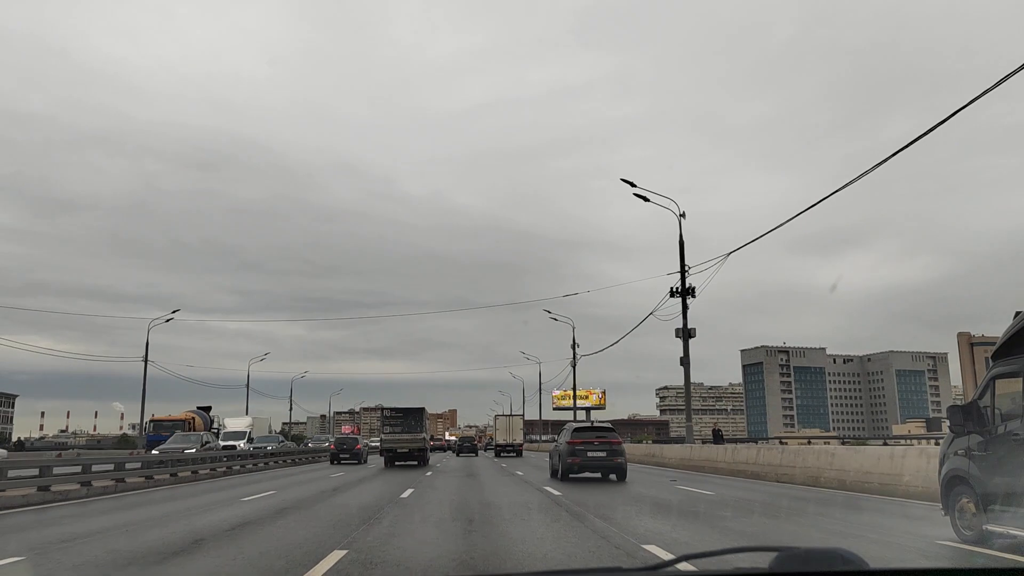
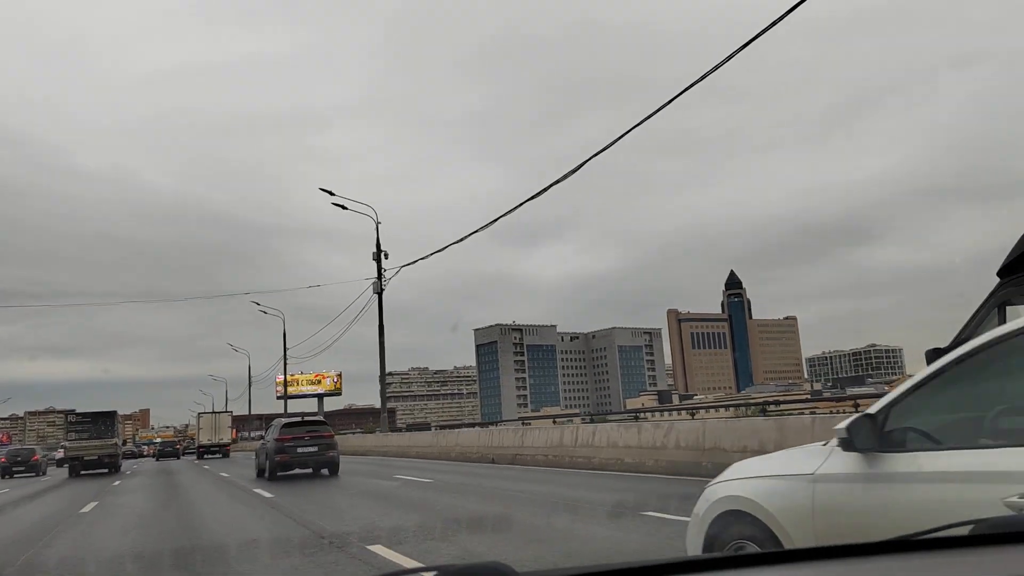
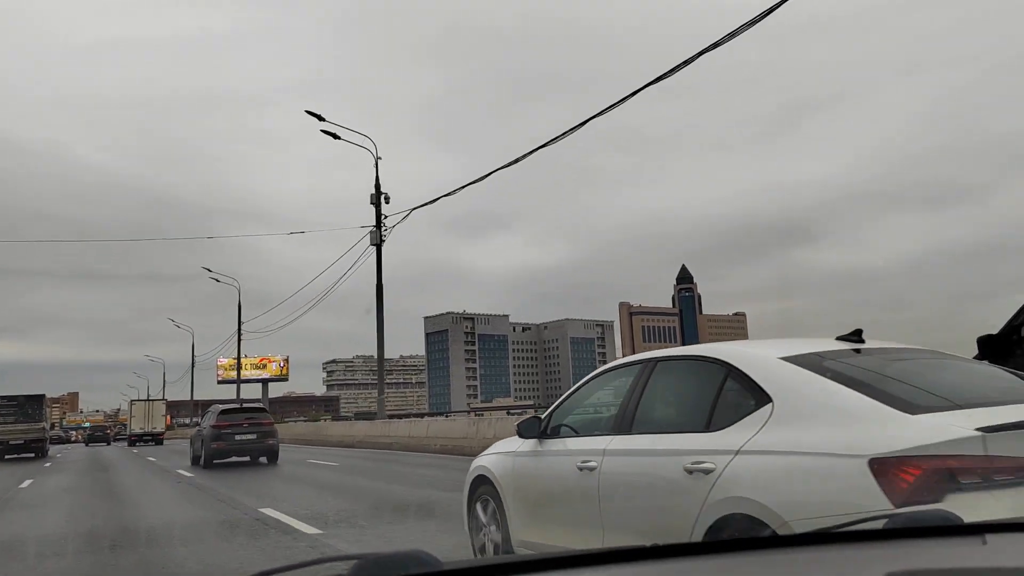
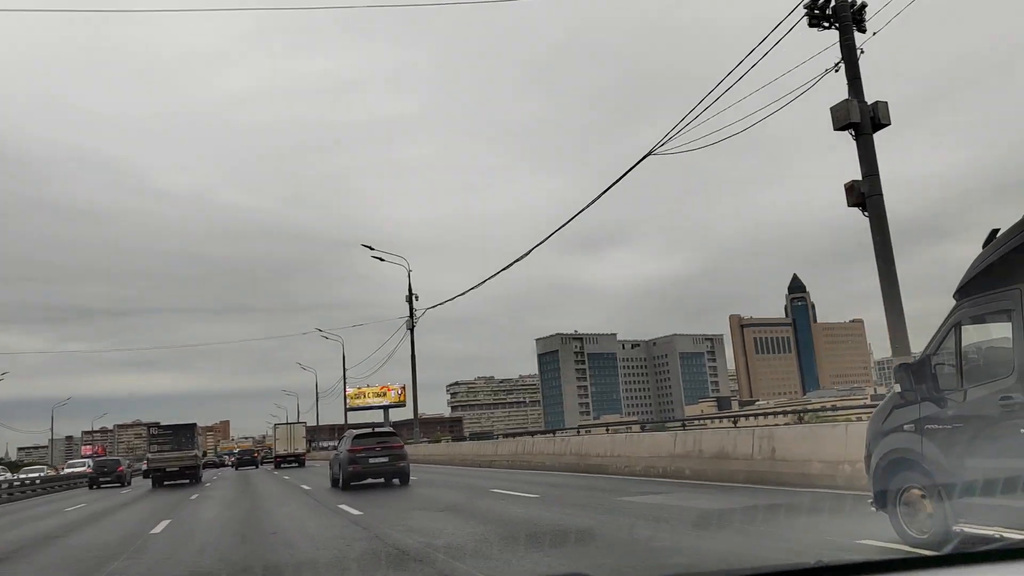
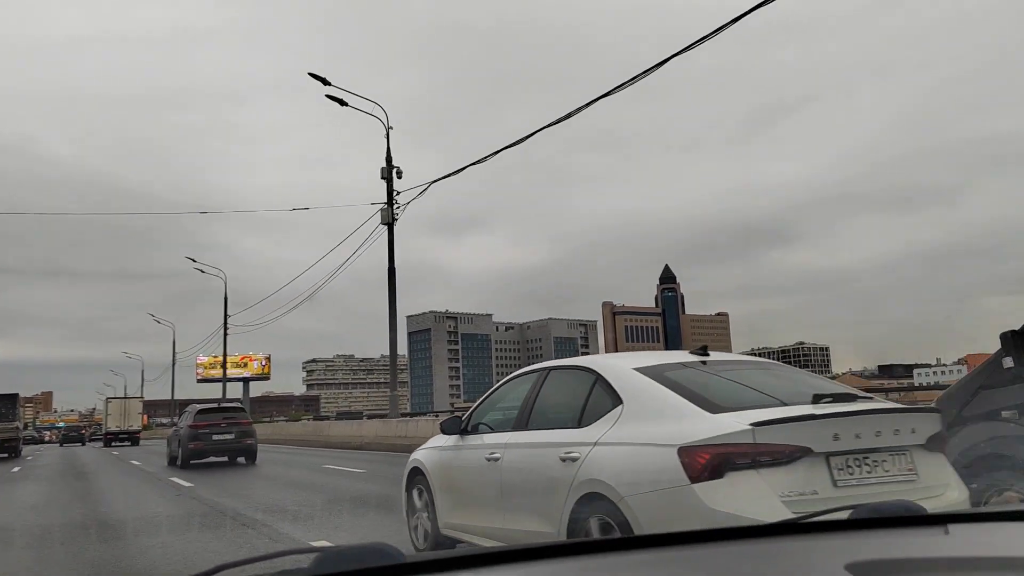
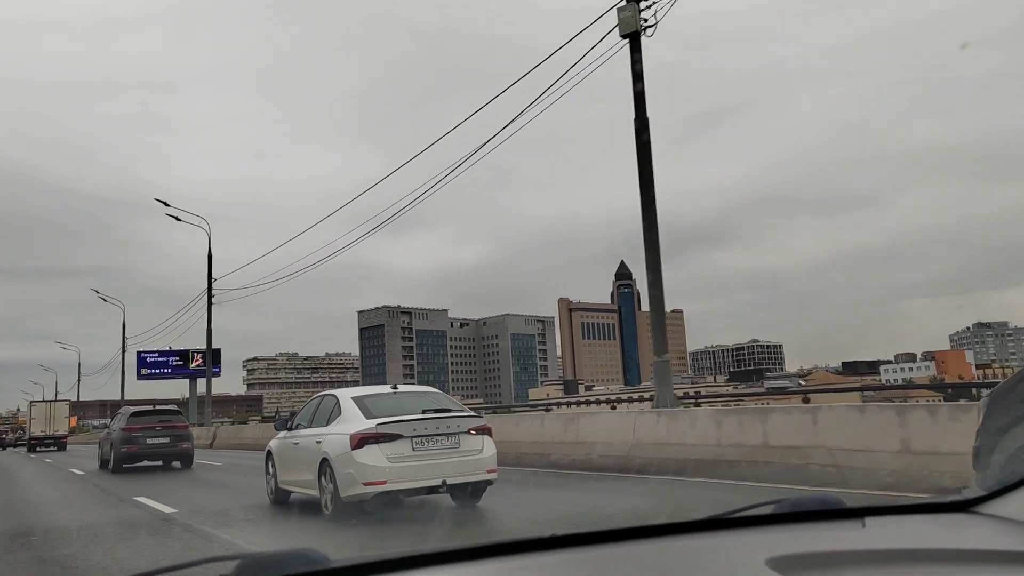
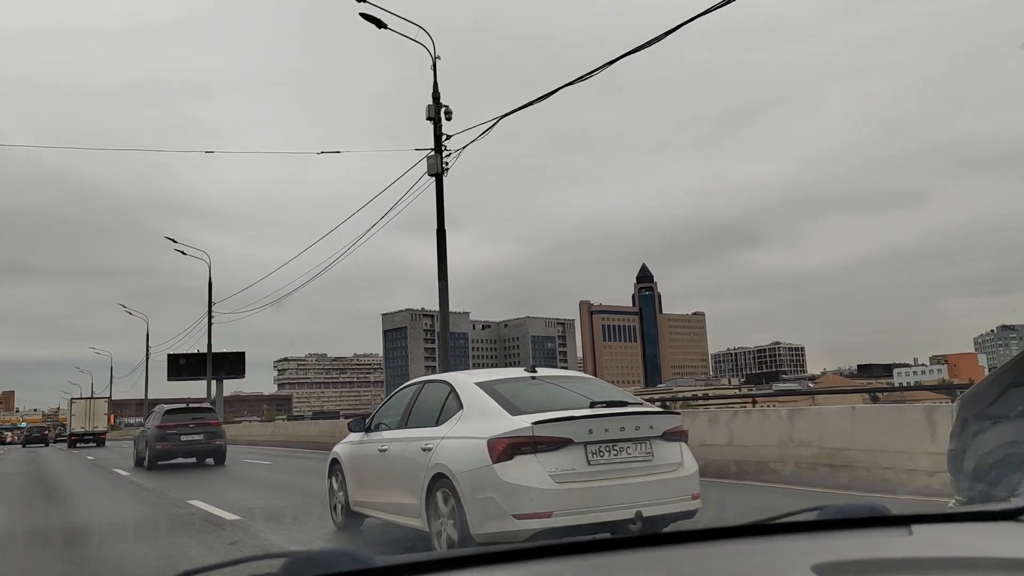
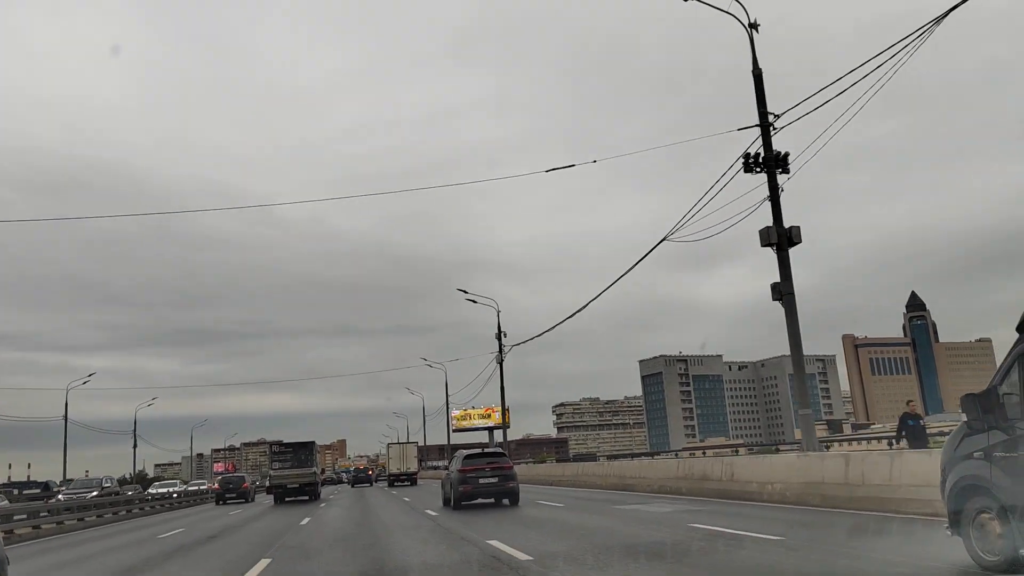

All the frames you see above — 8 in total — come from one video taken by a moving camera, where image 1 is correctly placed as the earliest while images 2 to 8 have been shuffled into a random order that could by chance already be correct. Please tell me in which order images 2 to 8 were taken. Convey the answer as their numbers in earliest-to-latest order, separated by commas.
8, 4, 2, 3, 5, 7, 6
